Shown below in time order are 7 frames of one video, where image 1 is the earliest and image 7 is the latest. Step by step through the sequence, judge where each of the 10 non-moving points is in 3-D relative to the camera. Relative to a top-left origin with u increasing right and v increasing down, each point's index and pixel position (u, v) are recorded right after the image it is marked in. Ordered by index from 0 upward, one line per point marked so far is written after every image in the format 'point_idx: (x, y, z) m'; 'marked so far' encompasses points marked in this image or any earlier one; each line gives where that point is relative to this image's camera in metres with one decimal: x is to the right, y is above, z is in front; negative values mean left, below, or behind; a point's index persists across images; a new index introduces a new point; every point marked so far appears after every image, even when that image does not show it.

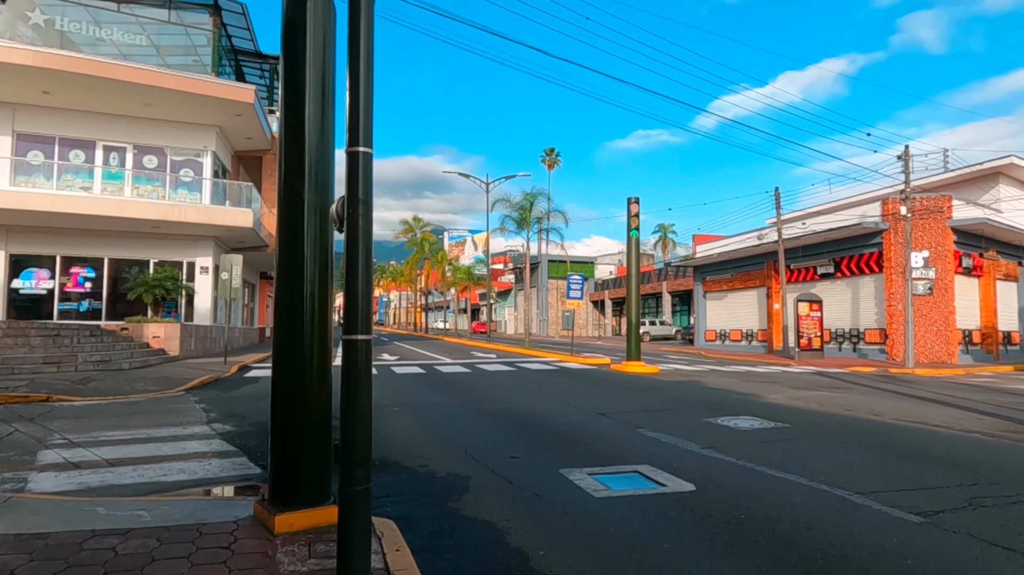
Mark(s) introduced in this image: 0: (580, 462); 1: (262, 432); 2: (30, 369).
0: (+0.7, -1.8, +6.7) m
1: (-3.1, -1.8, +8.3) m
2: (-9.3, -1.6, +12.9) m
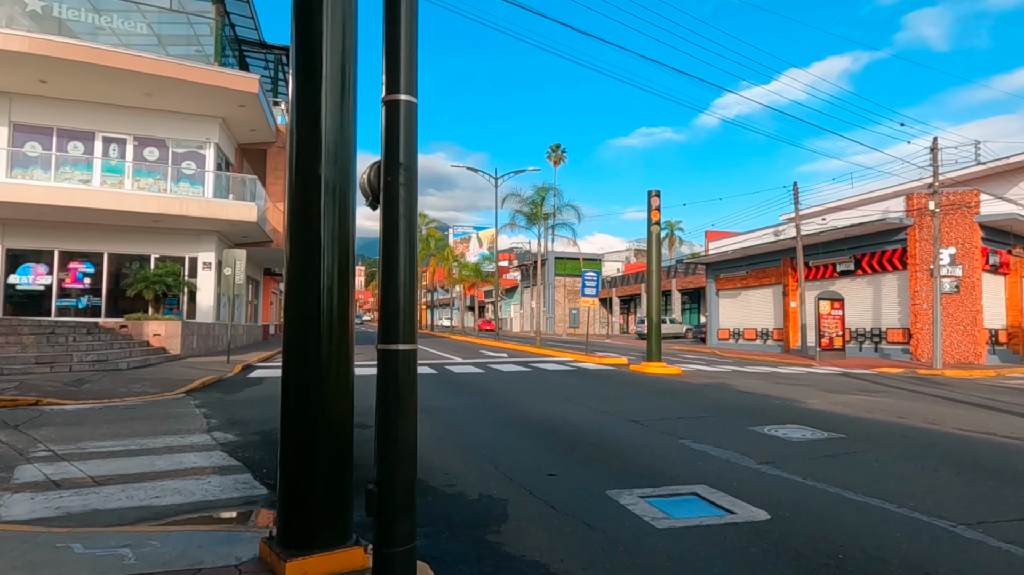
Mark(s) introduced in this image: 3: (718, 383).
0: (+1.0, -1.7, +5.9) m
1: (-2.8, -1.8, +7.5) m
2: (-9.0, -1.5, +12.1) m
3: (+4.6, -2.1, +14.7) m
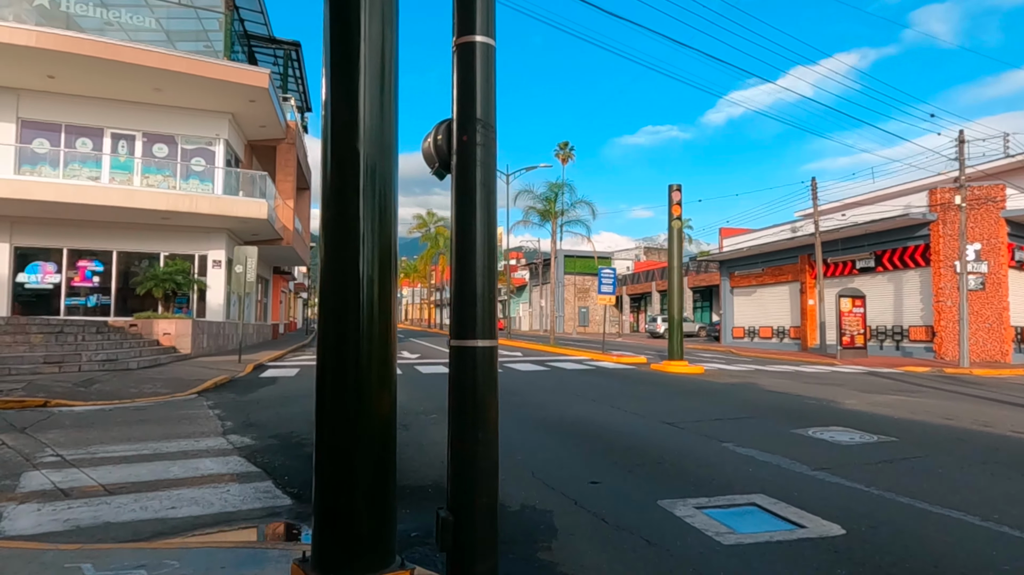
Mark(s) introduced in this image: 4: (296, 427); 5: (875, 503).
0: (+1.4, -1.7, +5.4) m
1: (-2.4, -1.7, +7.1) m
2: (-8.6, -1.5, +11.8) m
3: (+5.0, -2.0, +14.2) m
4: (-2.7, -1.7, +8.2) m
5: (+2.8, -1.7, +5.2) m
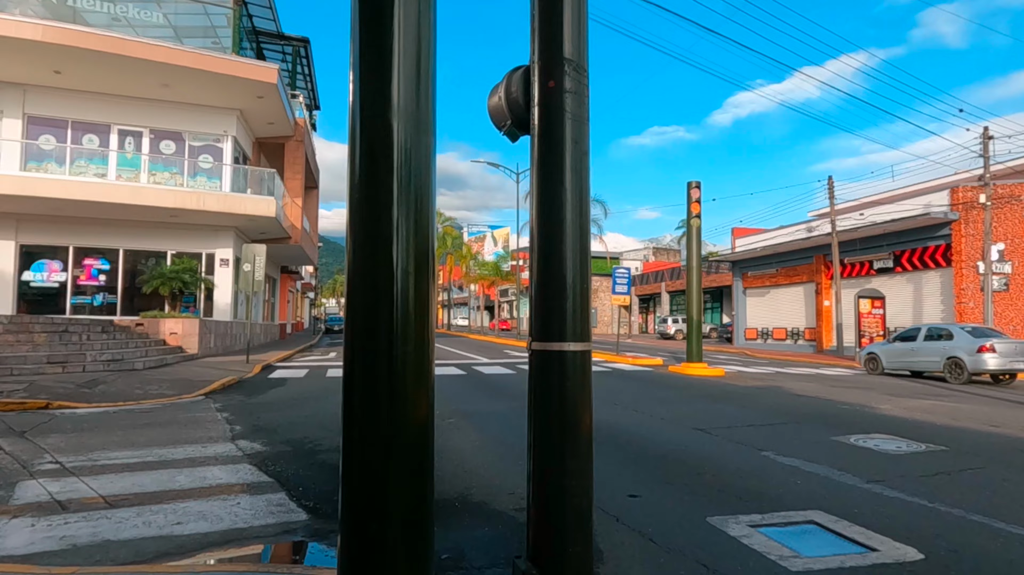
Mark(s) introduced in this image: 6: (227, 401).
0: (+1.6, -1.7, +5.0) m
1: (-2.1, -1.7, +6.7) m
2: (-8.3, -1.4, +11.4) m
3: (+5.3, -2.0, +13.7) m
4: (-2.4, -1.7, +7.8) m
5: (+3.1, -1.7, +4.7) m
6: (-4.5, -1.8, +10.5) m
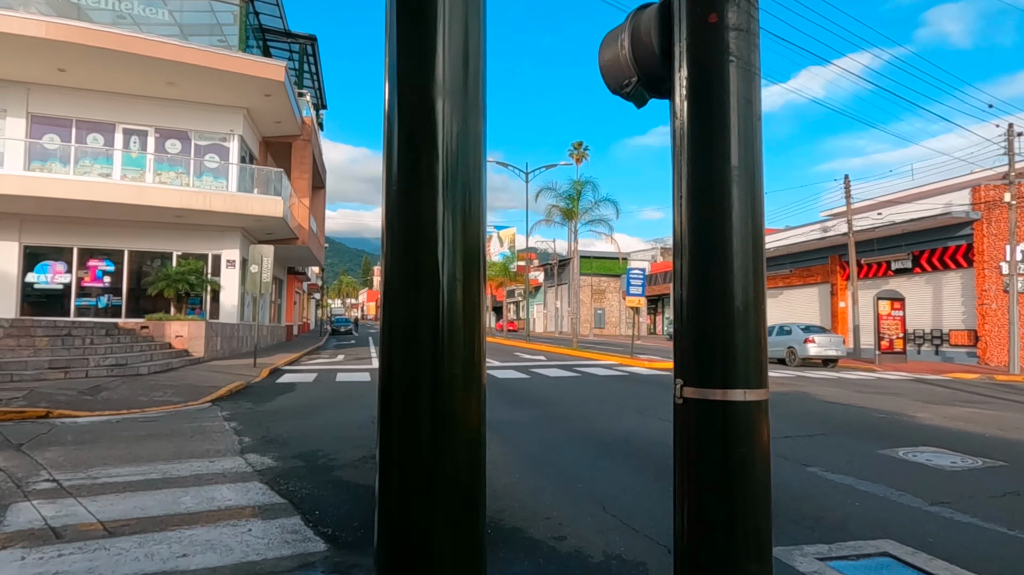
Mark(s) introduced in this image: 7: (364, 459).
0: (+1.9, -1.7, +4.5) m
1: (-1.9, -1.7, +6.2) m
2: (-8.0, -1.5, +11.0) m
3: (+5.6, -2.1, +13.2) m
4: (-2.1, -1.7, +7.4) m
5: (+3.3, -1.7, +4.2) m
6: (-4.2, -1.8, +10.0) m
7: (-1.5, -1.7, +6.7) m
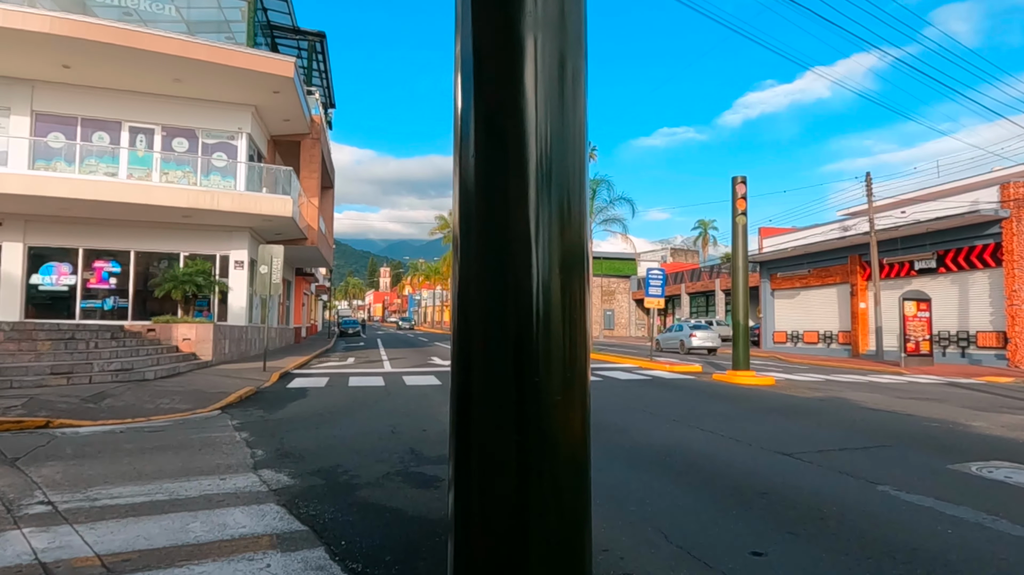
0: (+2.2, -1.7, +3.9) m
1: (-1.5, -1.7, +5.7) m
2: (-7.6, -1.5, +10.5) m
3: (+6.0, -2.1, +12.6) m
4: (-1.7, -1.7, +6.8) m
5: (+3.7, -1.7, +3.6) m
6: (-3.8, -1.8, +9.5) m
7: (-1.1, -1.7, +6.1) m
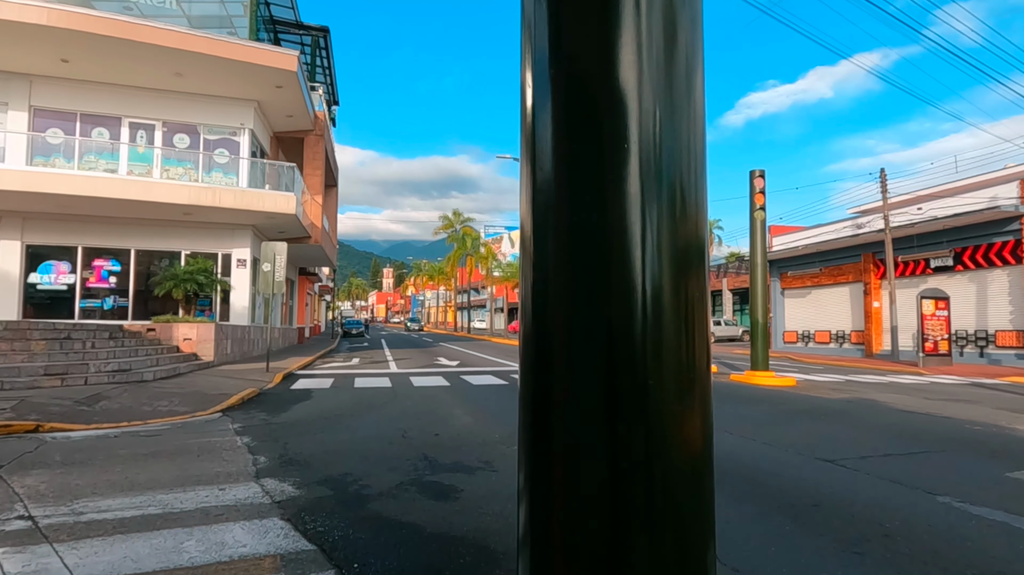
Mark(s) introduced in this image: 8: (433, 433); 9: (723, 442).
0: (+2.4, -1.6, +3.4) m
1: (-1.3, -1.7, +5.2) m
2: (-7.3, -1.4, +10.0) m
3: (+6.3, -2.0, +12.0) m
4: (-1.5, -1.7, +6.3) m
5: (+3.9, -1.6, +3.1) m
6: (-3.6, -1.8, +9.0) m
7: (-0.9, -1.7, +5.6) m
8: (-1.0, -1.8, +8.1) m
9: (+2.4, -1.8, +7.7) m
